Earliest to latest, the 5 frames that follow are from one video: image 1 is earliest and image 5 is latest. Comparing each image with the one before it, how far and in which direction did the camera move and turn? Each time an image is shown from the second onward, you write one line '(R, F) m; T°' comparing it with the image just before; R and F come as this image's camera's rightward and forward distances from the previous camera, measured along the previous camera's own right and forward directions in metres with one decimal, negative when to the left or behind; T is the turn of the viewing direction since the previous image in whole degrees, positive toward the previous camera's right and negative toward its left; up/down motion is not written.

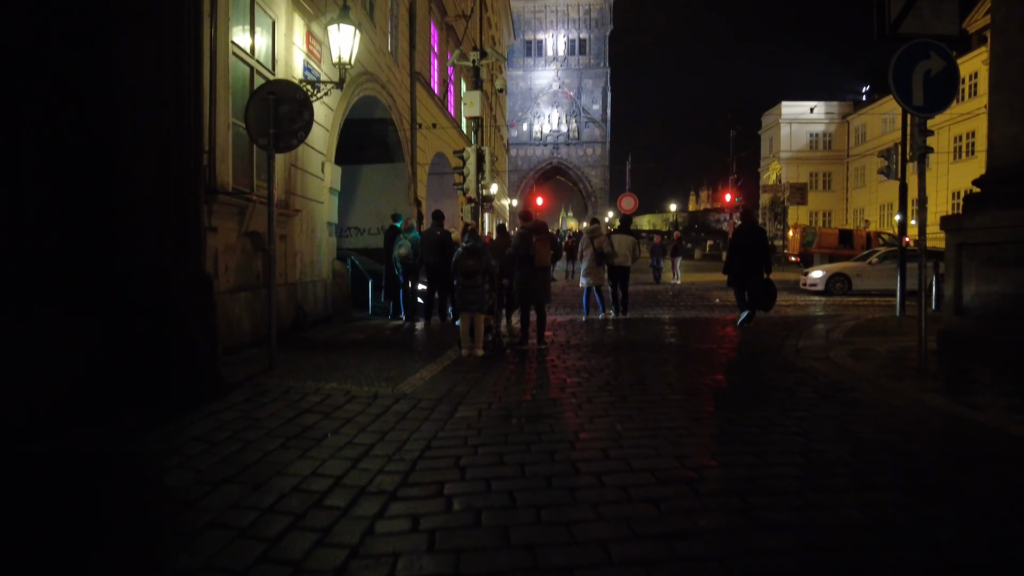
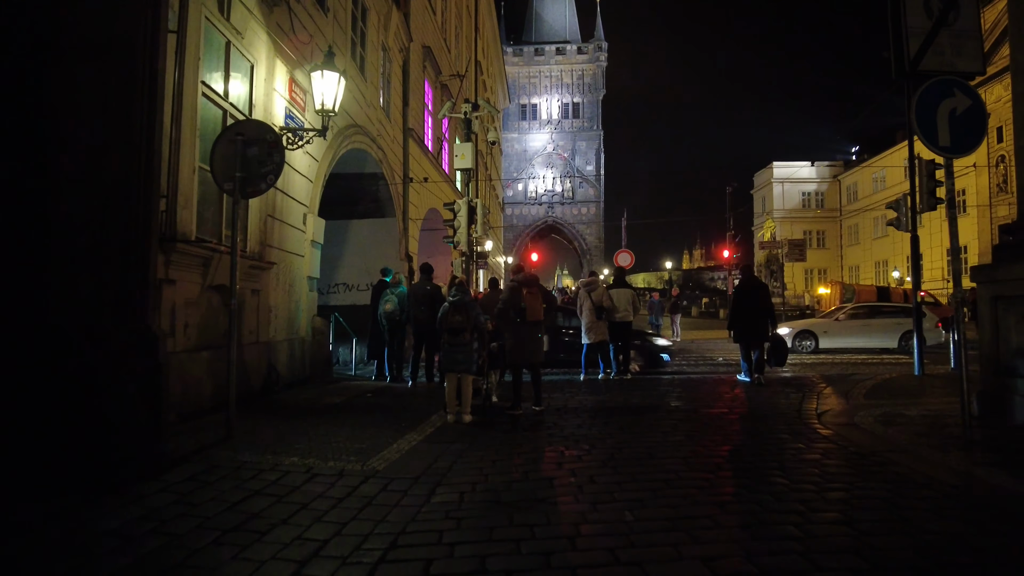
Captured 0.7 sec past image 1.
(+0.1, +0.7) m; 0°
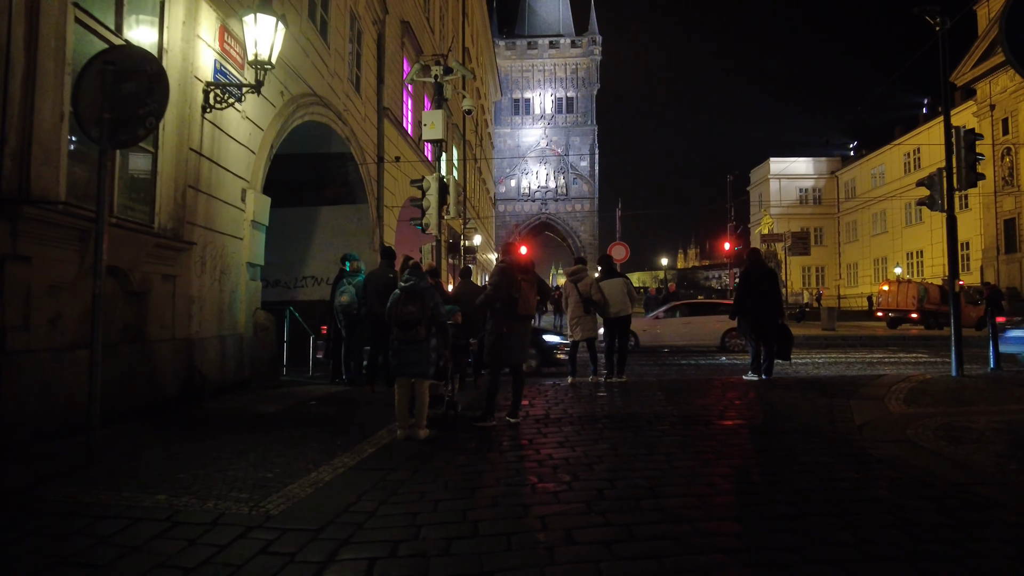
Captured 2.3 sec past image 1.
(+0.3, +1.5) m; 0°
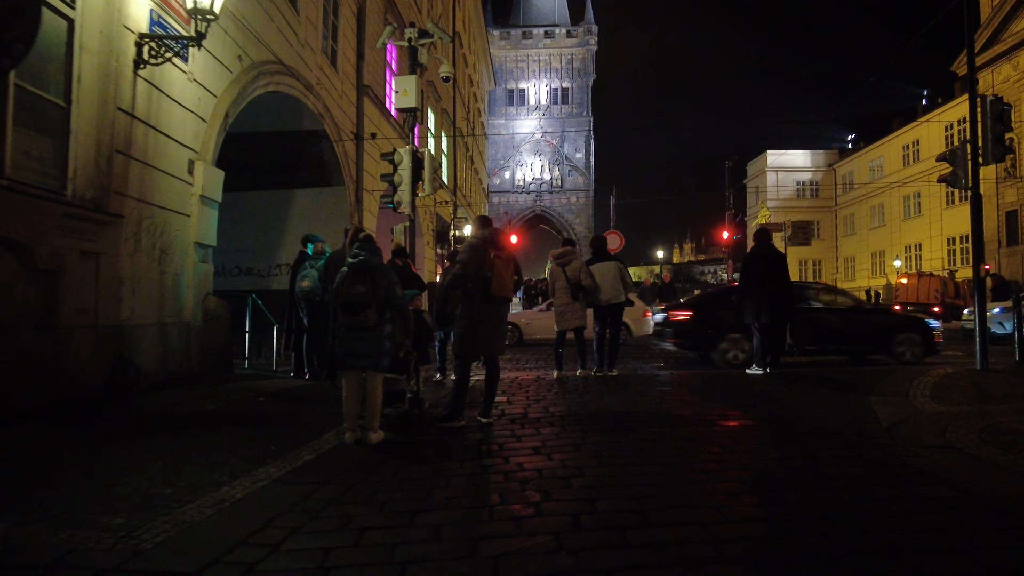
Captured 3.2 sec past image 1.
(+0.2, +0.9) m; 0°
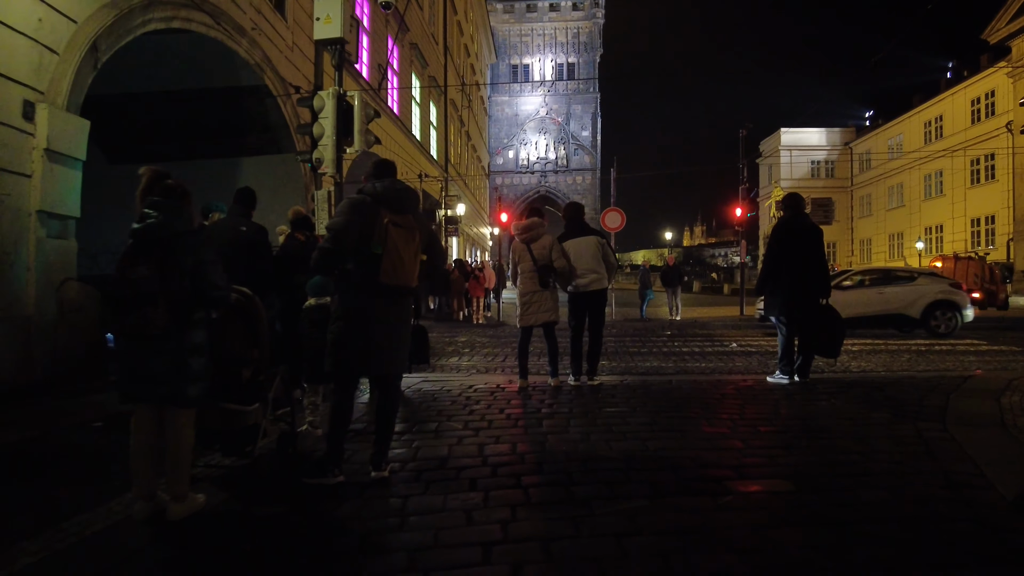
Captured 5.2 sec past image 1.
(+0.6, +2.0) m; -1°
